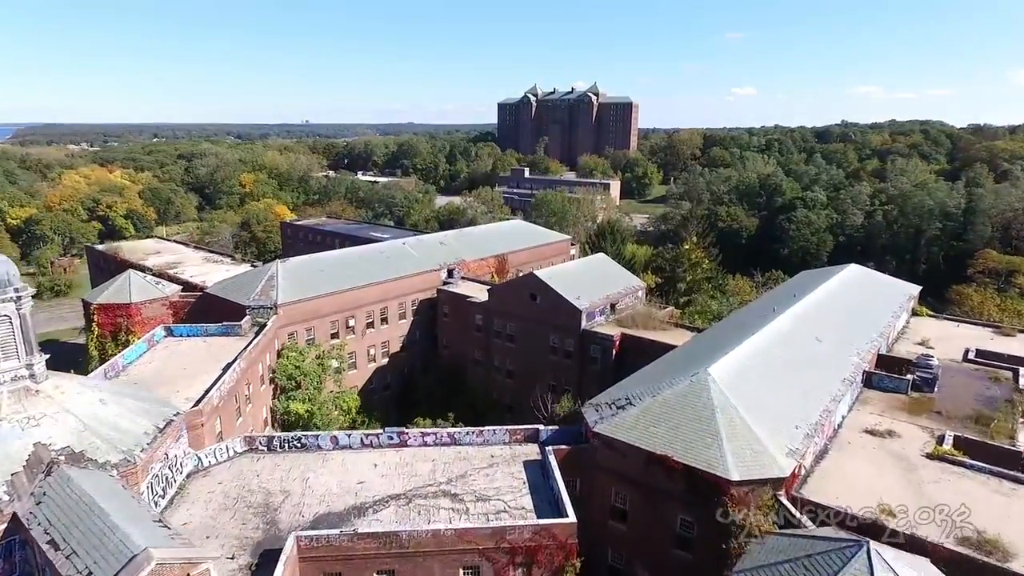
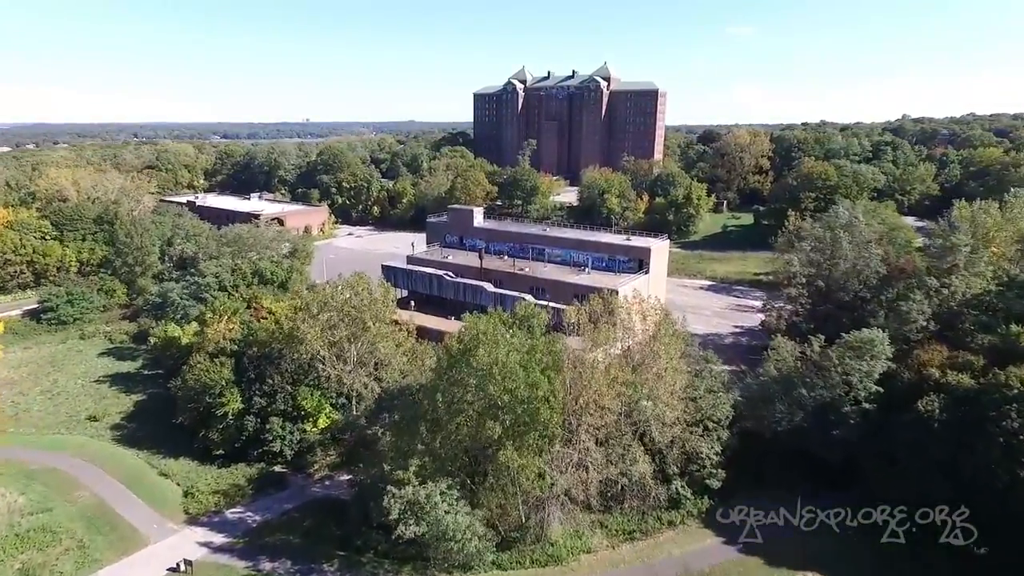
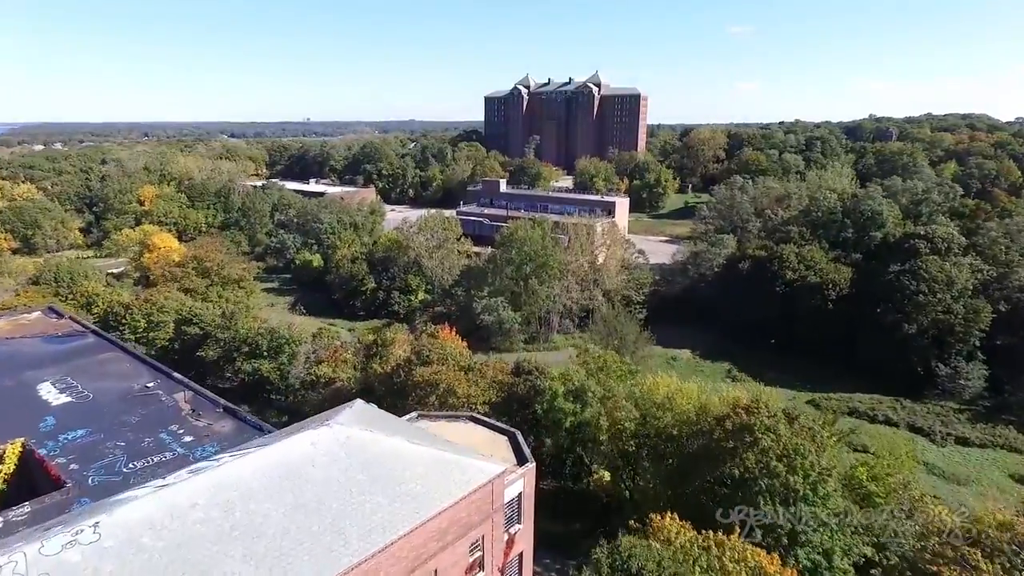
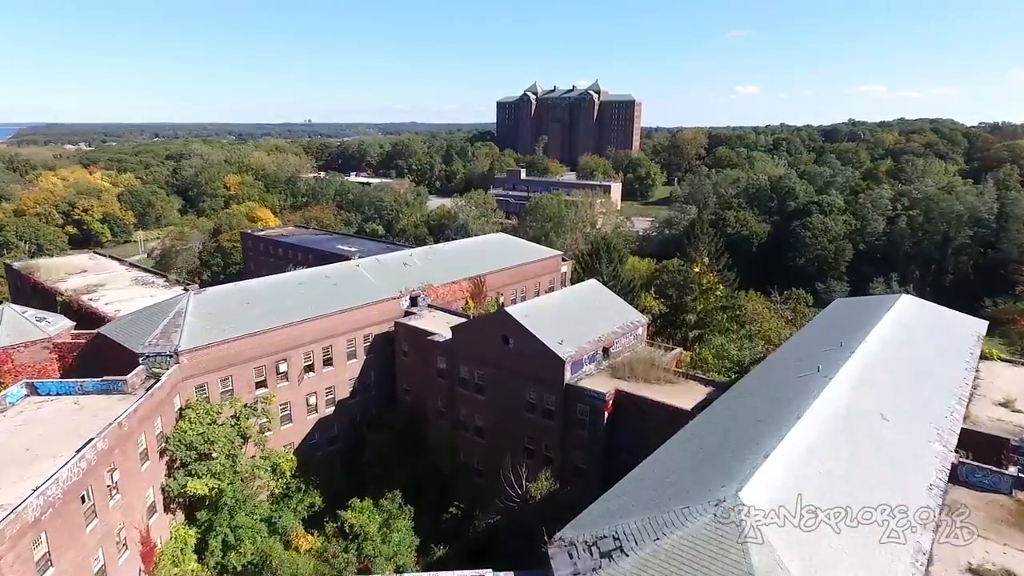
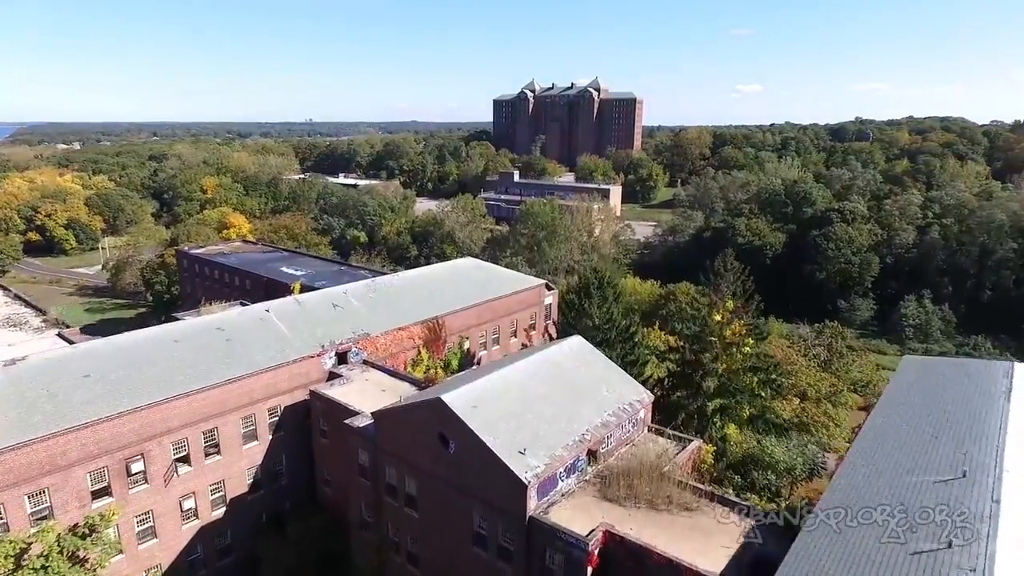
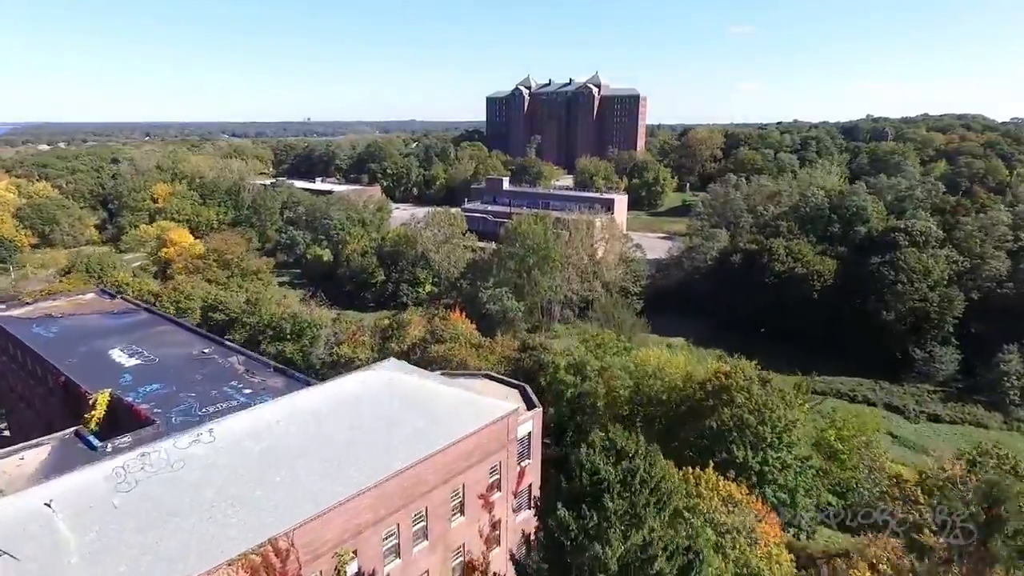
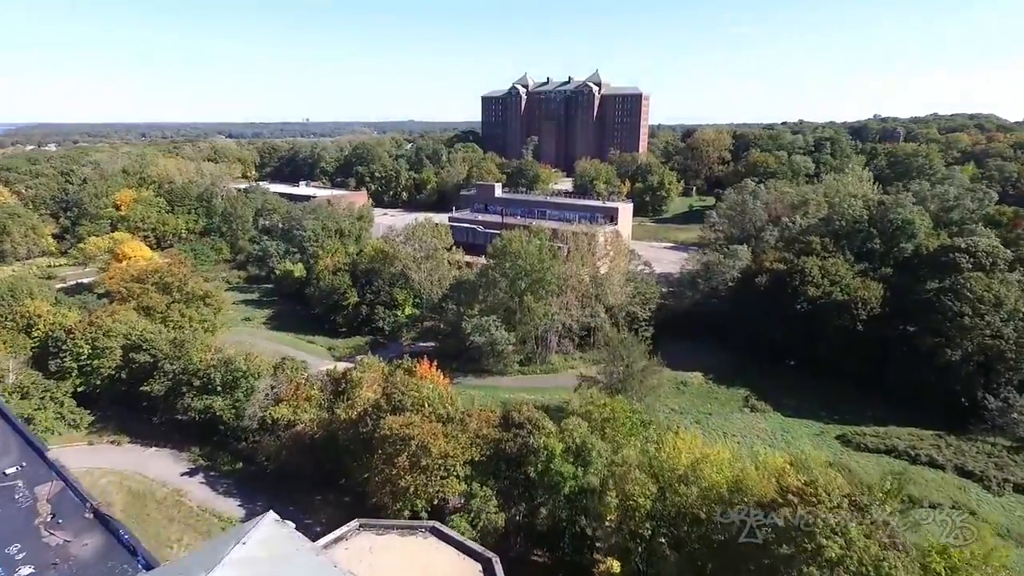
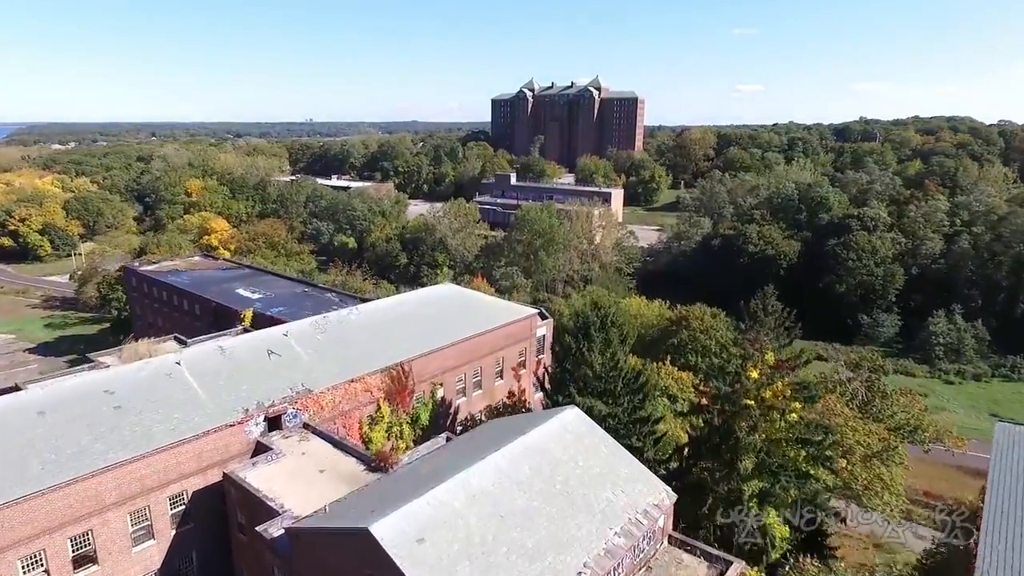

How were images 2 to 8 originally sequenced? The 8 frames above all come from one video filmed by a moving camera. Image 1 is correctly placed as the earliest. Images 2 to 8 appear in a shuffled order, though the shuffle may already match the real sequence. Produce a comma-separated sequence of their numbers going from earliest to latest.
4, 5, 8, 6, 3, 7, 2
